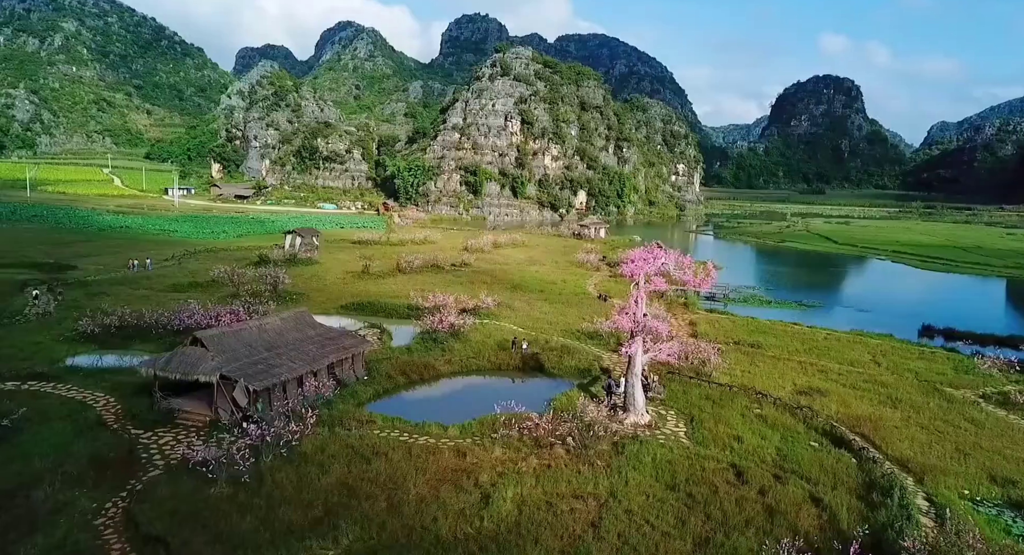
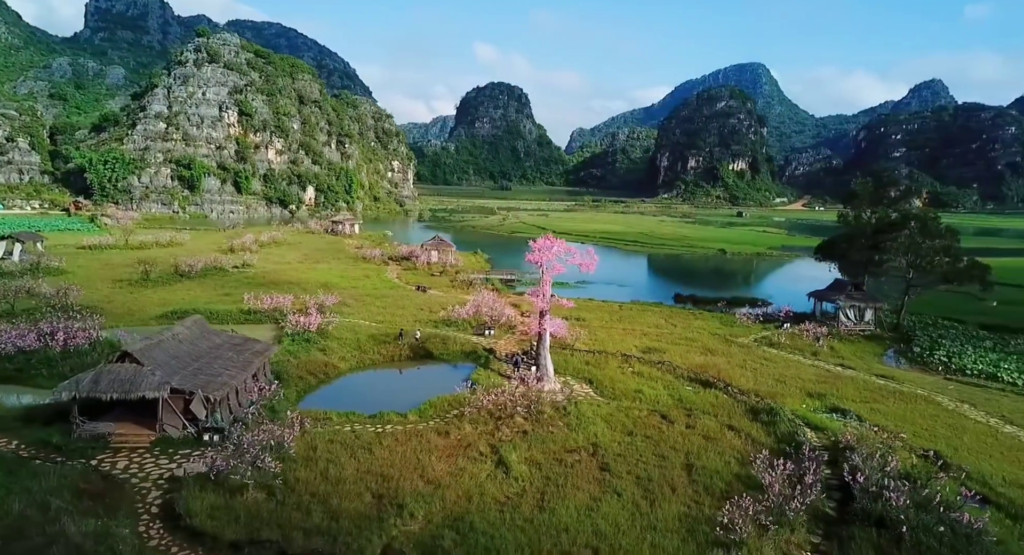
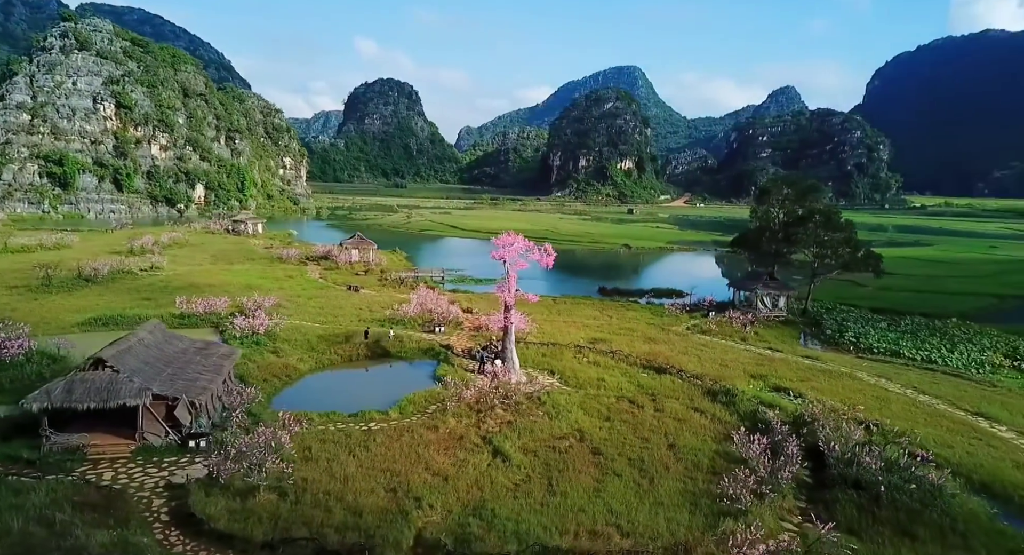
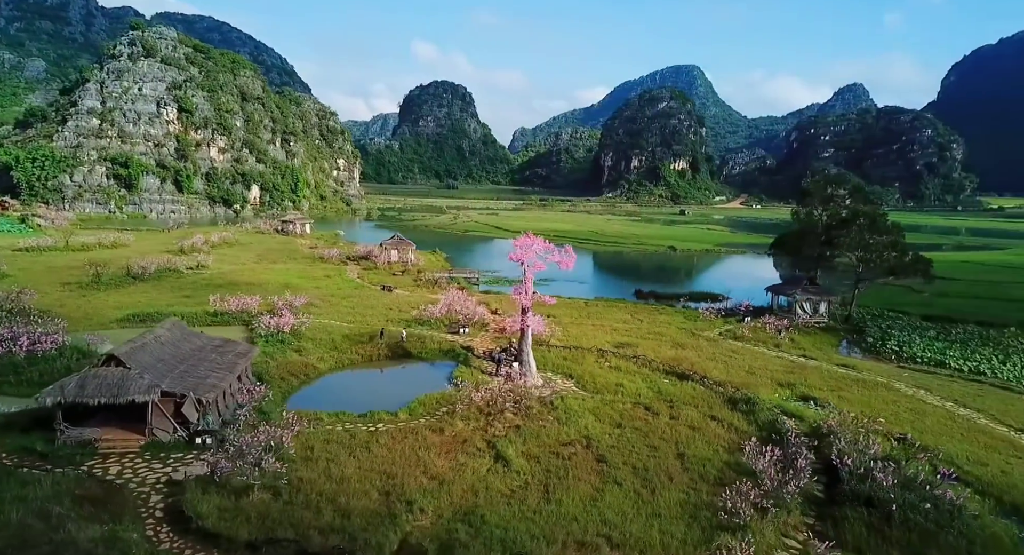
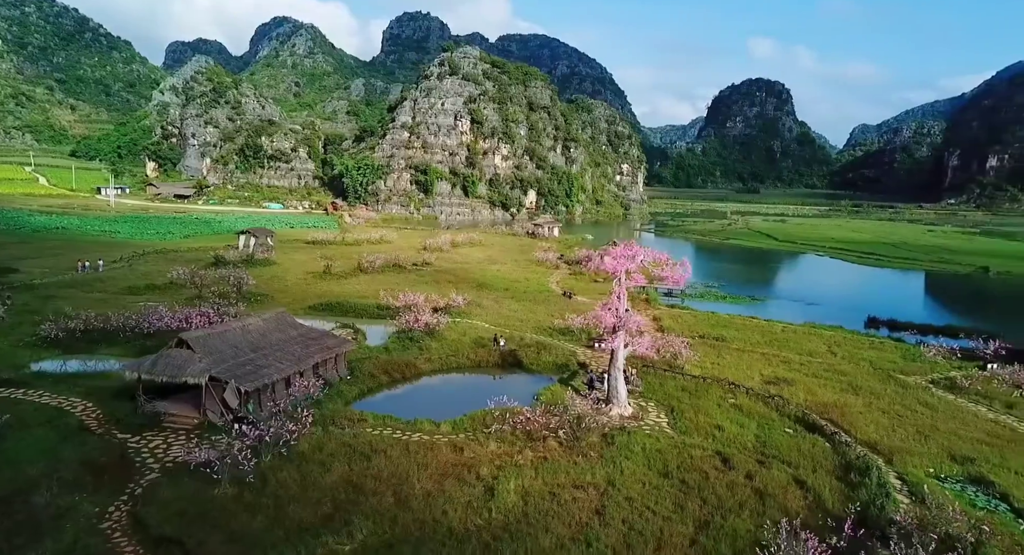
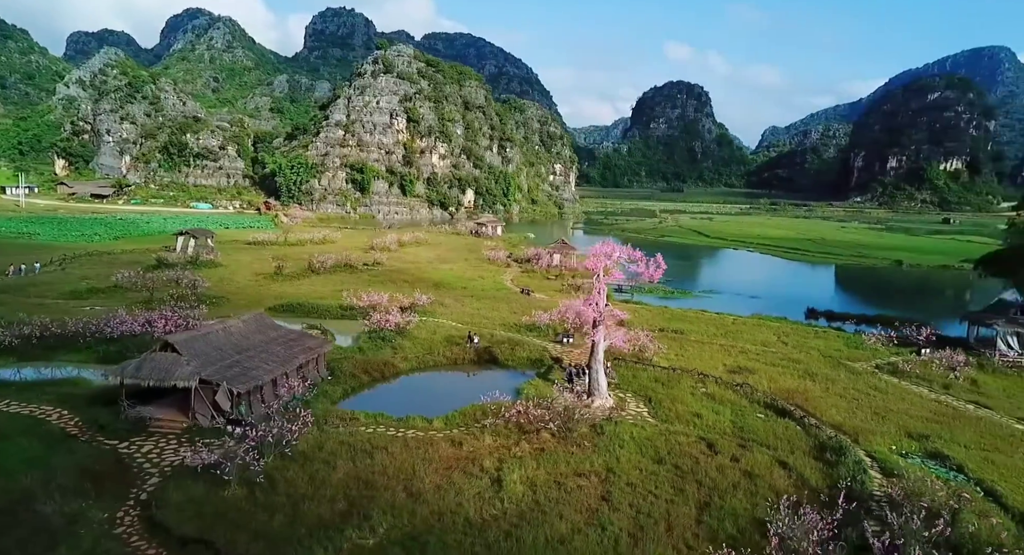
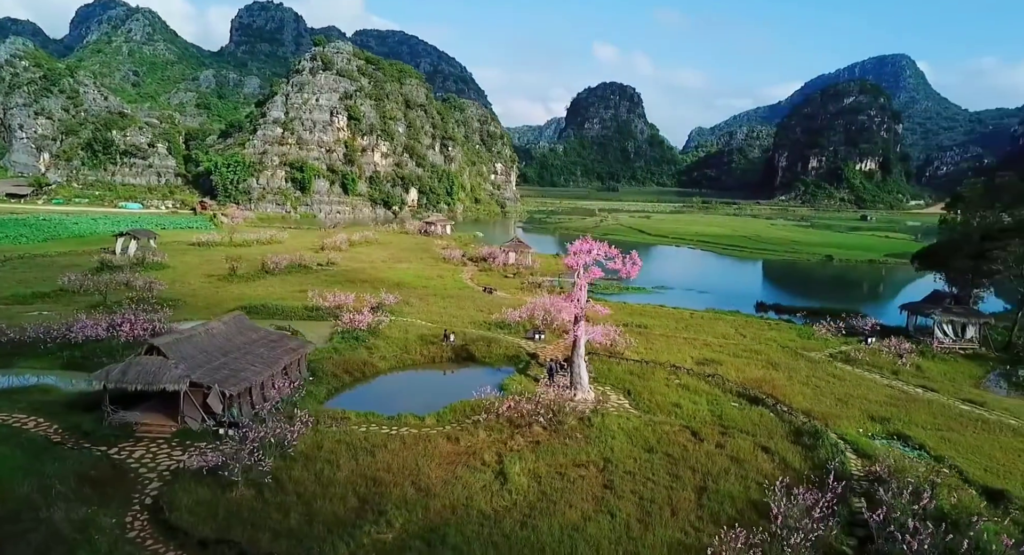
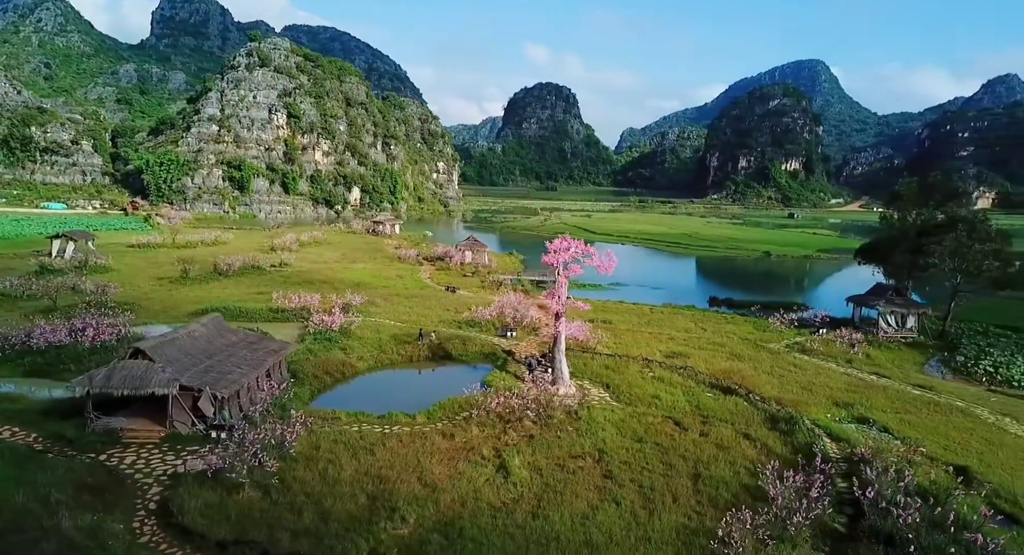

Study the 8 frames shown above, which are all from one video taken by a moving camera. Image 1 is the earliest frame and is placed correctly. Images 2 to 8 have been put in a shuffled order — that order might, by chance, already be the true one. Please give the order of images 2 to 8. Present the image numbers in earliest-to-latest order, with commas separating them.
5, 6, 7, 8, 2, 4, 3
